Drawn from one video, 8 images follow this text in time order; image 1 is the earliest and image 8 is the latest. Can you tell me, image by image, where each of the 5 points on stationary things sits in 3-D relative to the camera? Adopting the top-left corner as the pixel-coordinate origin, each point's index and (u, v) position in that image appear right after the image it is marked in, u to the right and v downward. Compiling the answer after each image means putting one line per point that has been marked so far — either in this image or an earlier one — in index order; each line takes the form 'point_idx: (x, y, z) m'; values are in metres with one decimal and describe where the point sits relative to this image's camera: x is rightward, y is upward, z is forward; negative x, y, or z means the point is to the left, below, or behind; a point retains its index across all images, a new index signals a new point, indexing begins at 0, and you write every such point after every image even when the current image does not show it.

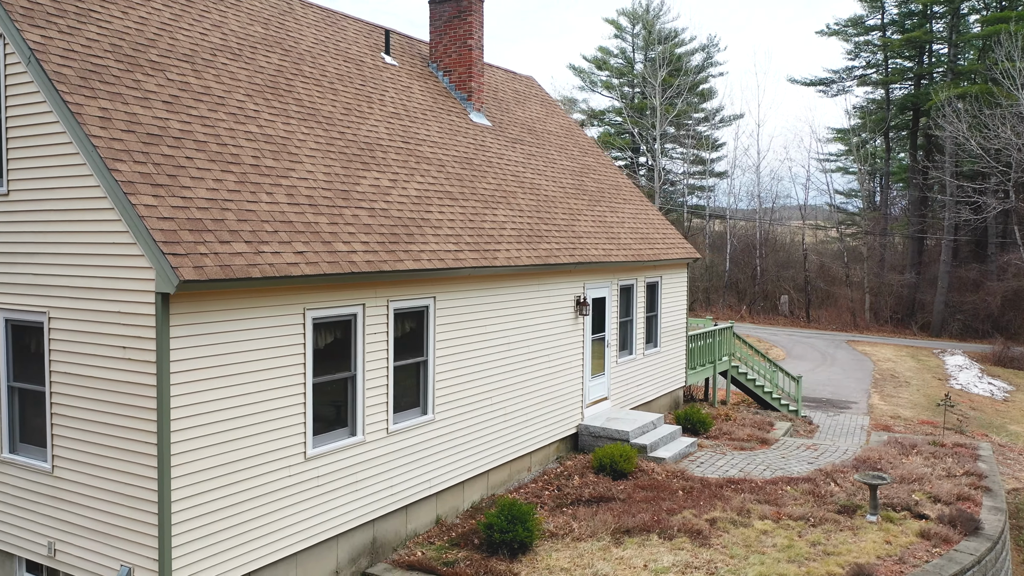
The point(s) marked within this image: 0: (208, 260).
0: (-2.4, +0.2, +5.8) m
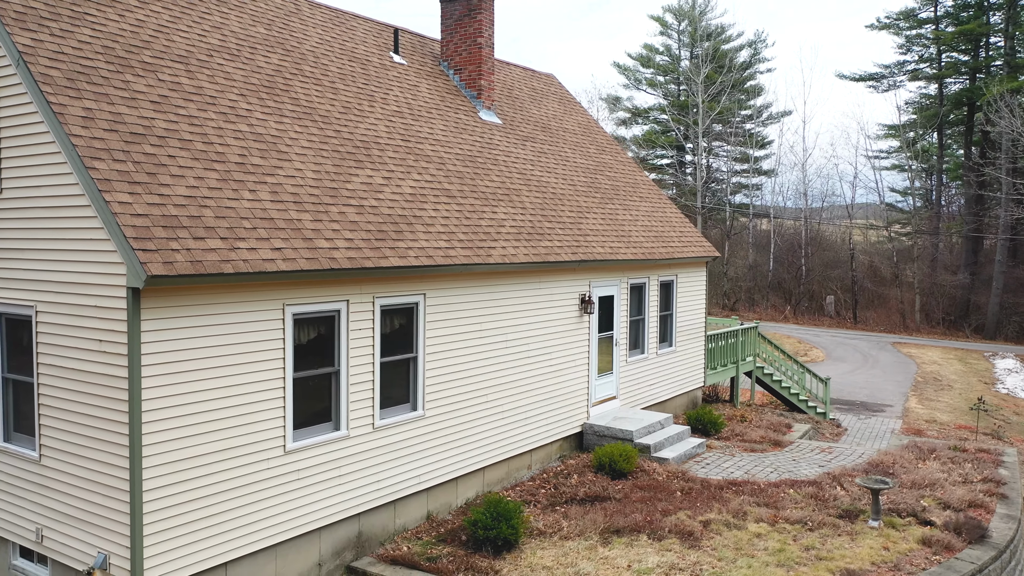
0: (-2.7, +0.3, +5.9) m
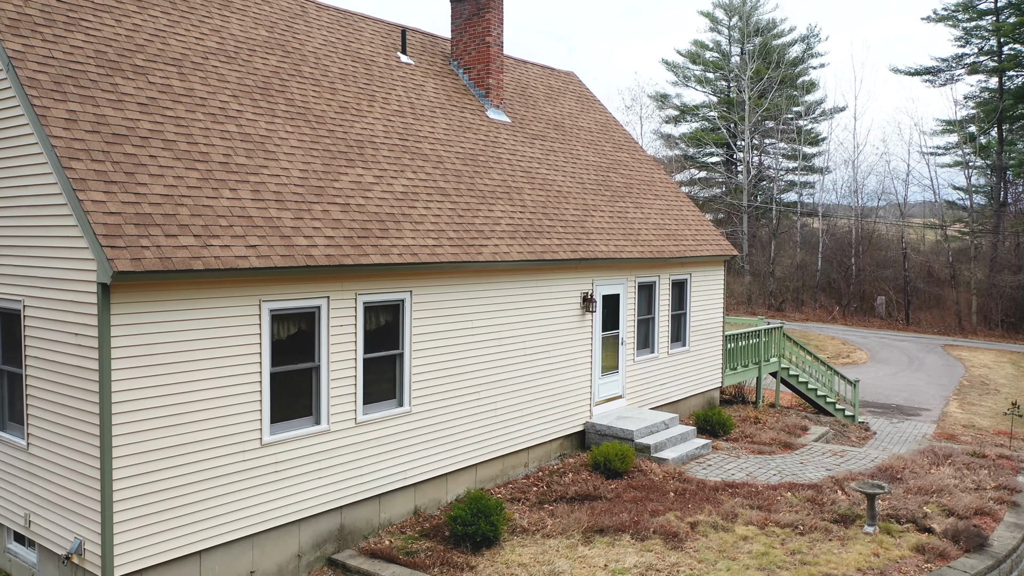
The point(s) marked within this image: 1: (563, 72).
0: (-3.0, +0.3, +6.1) m
1: (+1.4, +5.8, +19.6) m
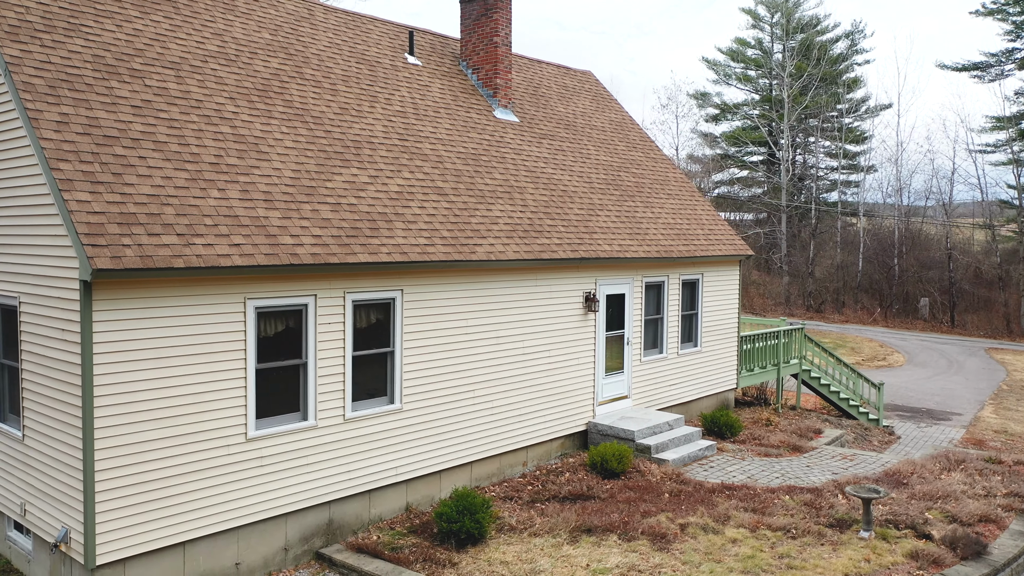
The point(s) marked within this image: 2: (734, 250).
0: (-3.3, +0.3, +6.3) m
1: (+1.8, +5.8, +19.5) m
2: (+4.8, +0.8, +16.0) m
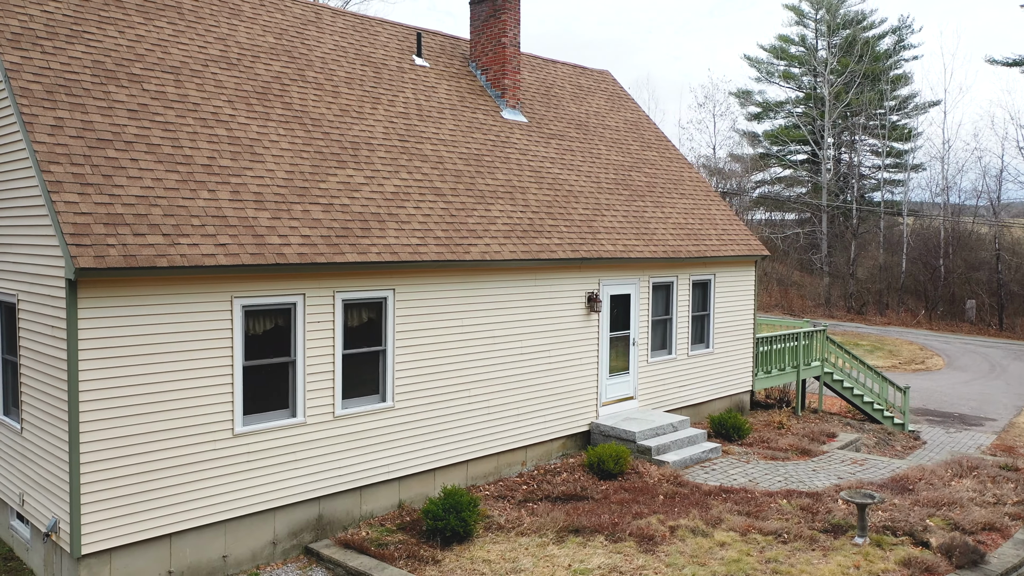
0: (-3.5, +0.3, +6.5) m
1: (+2.2, +5.8, +19.4) m
2: (+5.1, +0.8, +15.8) m
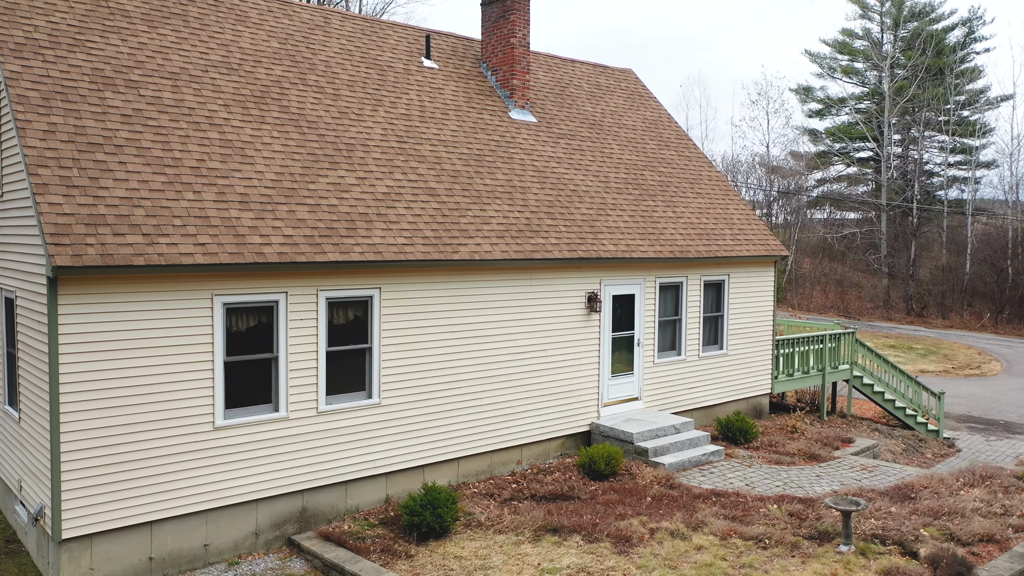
0: (-3.9, +0.4, +6.8) m
1: (+2.8, +5.8, +19.3) m
2: (+5.3, +0.8, +15.5) m
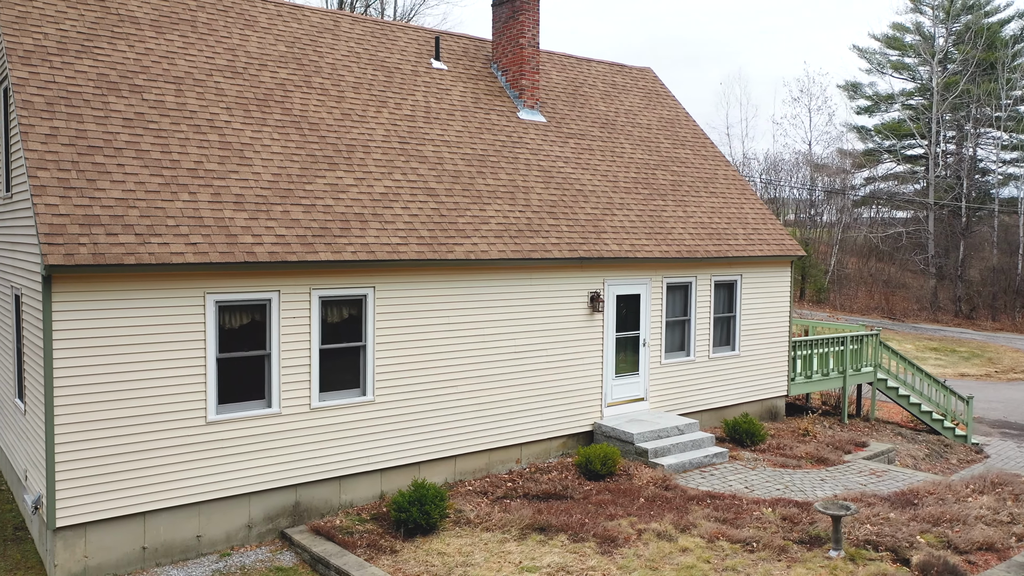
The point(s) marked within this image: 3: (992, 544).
0: (-4.1, +0.4, +7.1) m
1: (+3.2, +5.8, +19.2) m
2: (+5.6, +0.8, +15.3) m
3: (+5.5, -2.9, +8.4) m
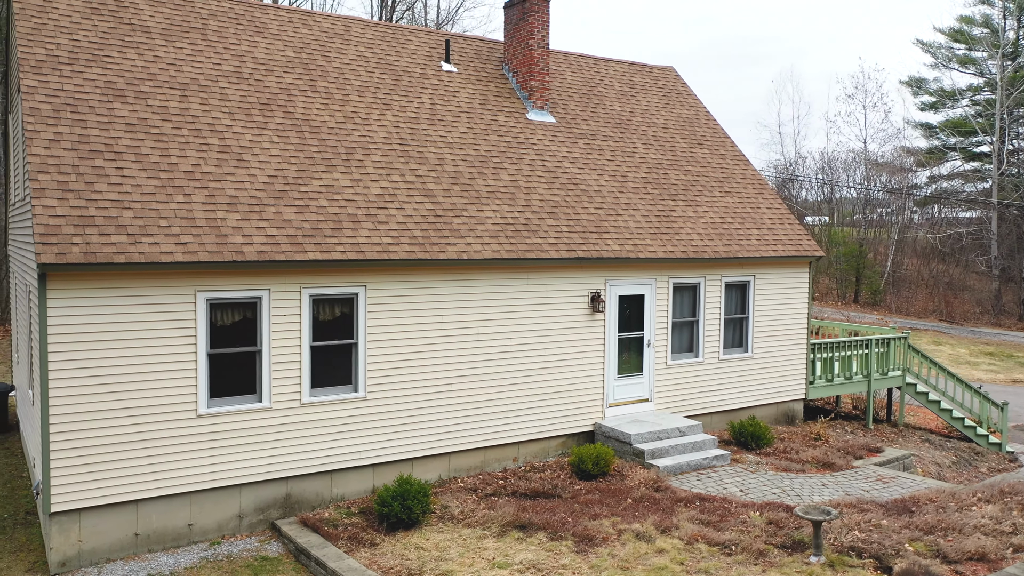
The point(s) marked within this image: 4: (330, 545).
0: (-4.4, +0.4, +7.5) m
1: (+3.7, +5.8, +19.1) m
2: (+5.8, +0.7, +15.0) m
3: (+5.3, -3.0, +8.2) m
4: (-2.0, -2.9, +8.2) m
